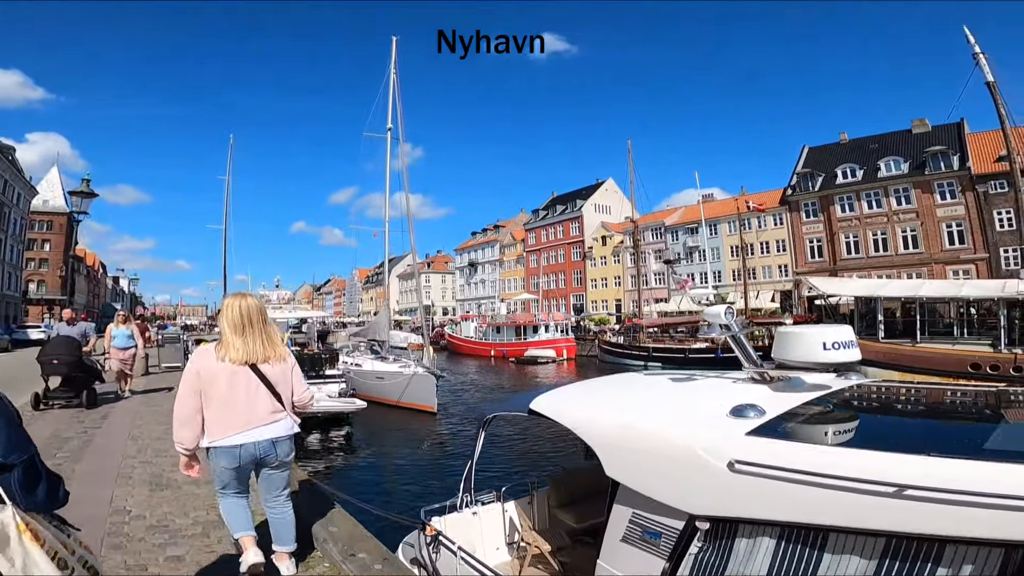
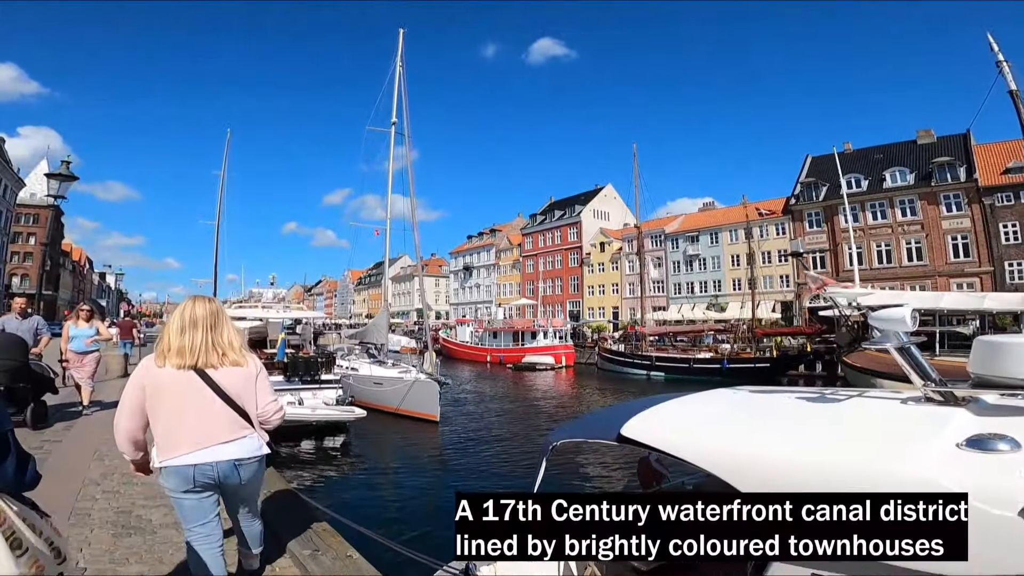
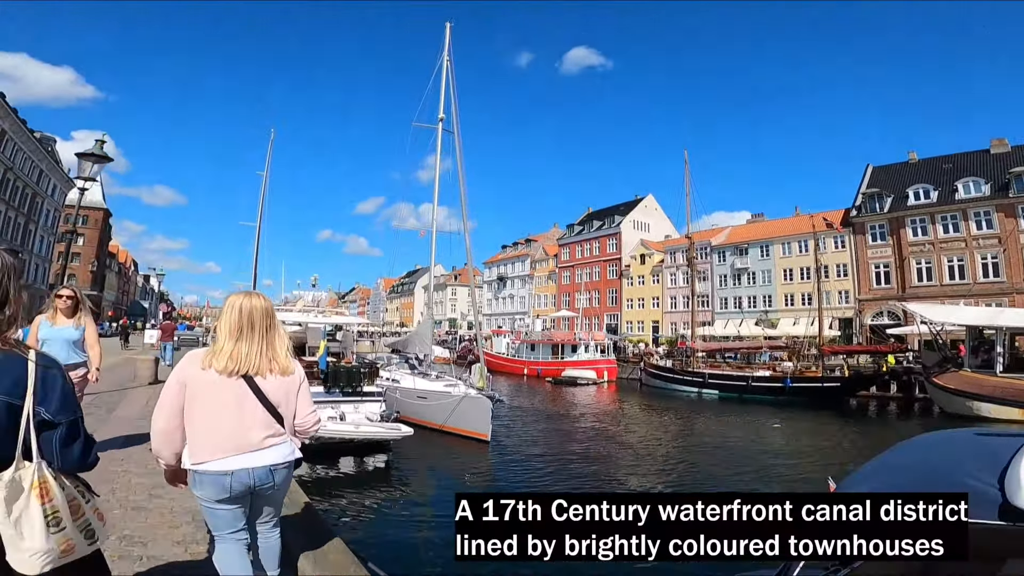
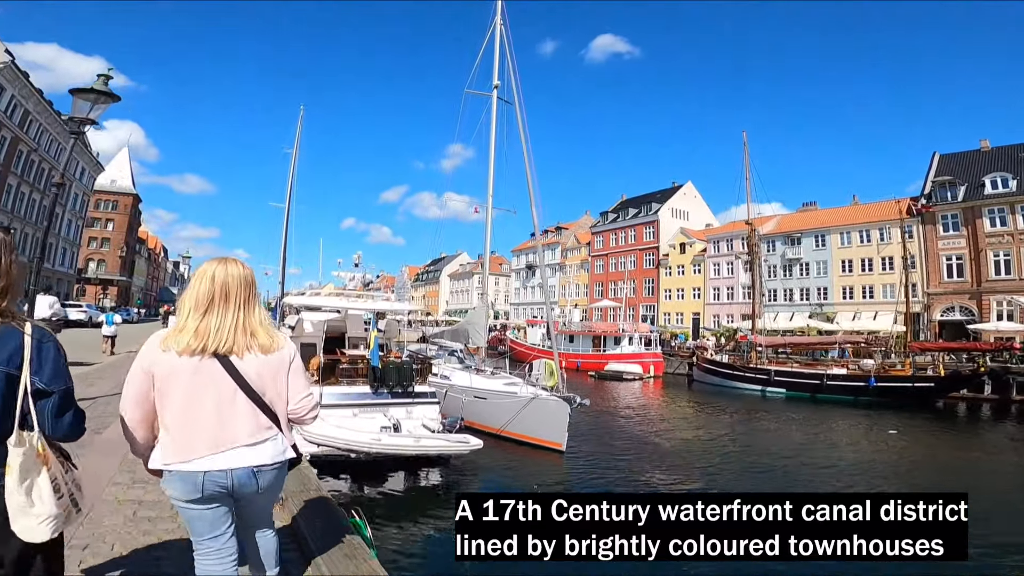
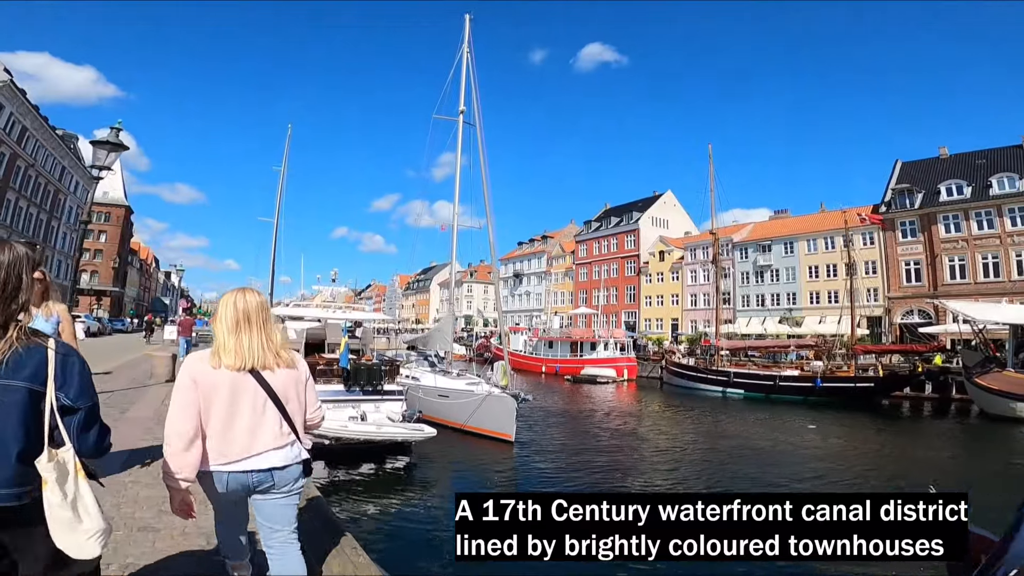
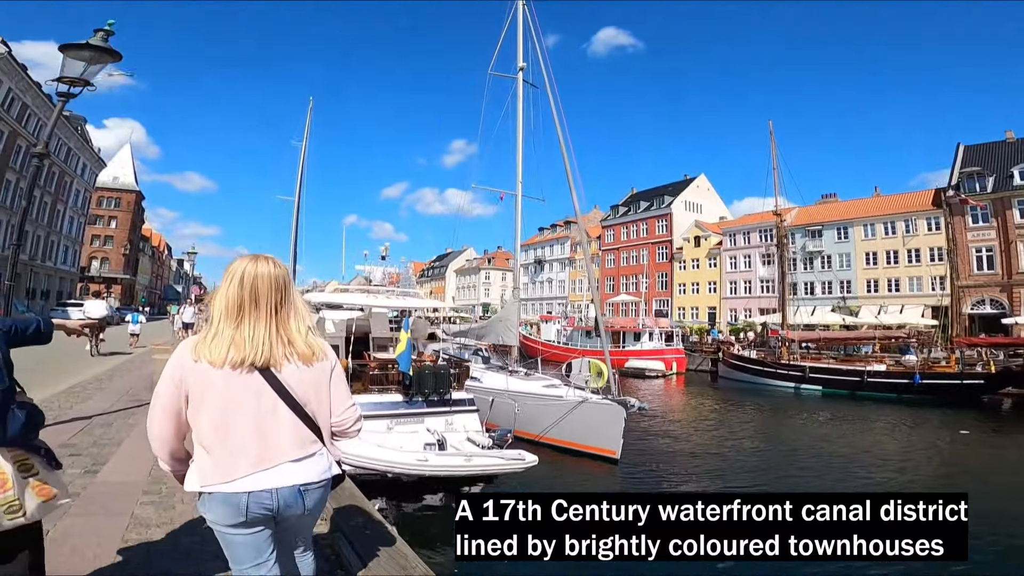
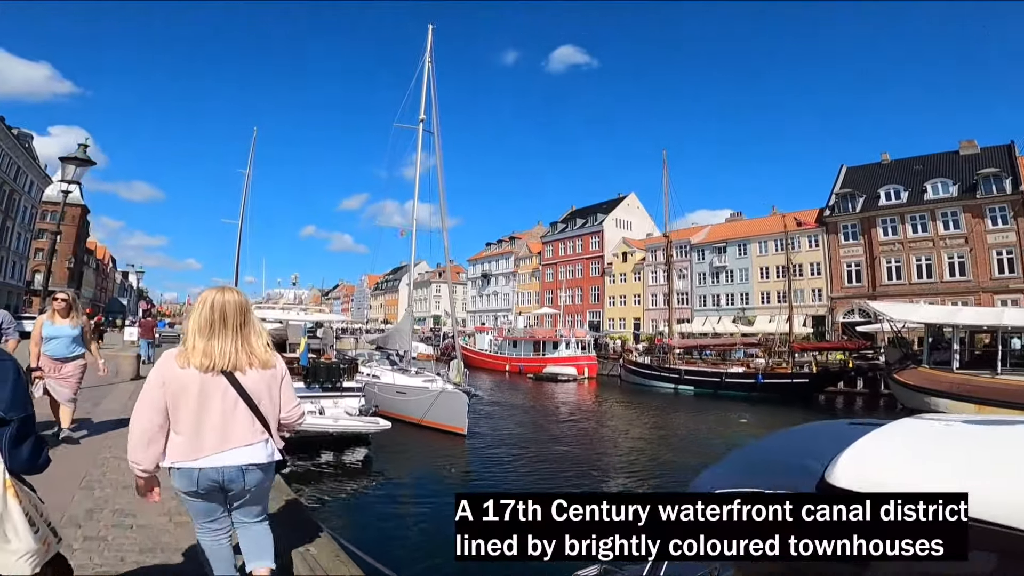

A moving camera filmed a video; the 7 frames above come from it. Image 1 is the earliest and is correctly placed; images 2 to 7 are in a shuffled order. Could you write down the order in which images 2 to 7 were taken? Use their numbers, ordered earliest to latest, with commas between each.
2, 7, 3, 5, 4, 6
